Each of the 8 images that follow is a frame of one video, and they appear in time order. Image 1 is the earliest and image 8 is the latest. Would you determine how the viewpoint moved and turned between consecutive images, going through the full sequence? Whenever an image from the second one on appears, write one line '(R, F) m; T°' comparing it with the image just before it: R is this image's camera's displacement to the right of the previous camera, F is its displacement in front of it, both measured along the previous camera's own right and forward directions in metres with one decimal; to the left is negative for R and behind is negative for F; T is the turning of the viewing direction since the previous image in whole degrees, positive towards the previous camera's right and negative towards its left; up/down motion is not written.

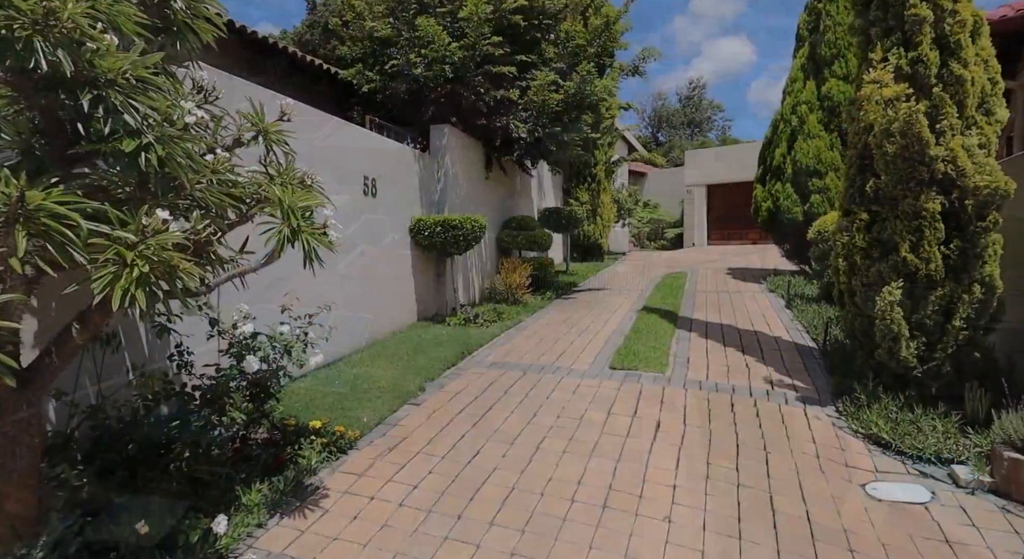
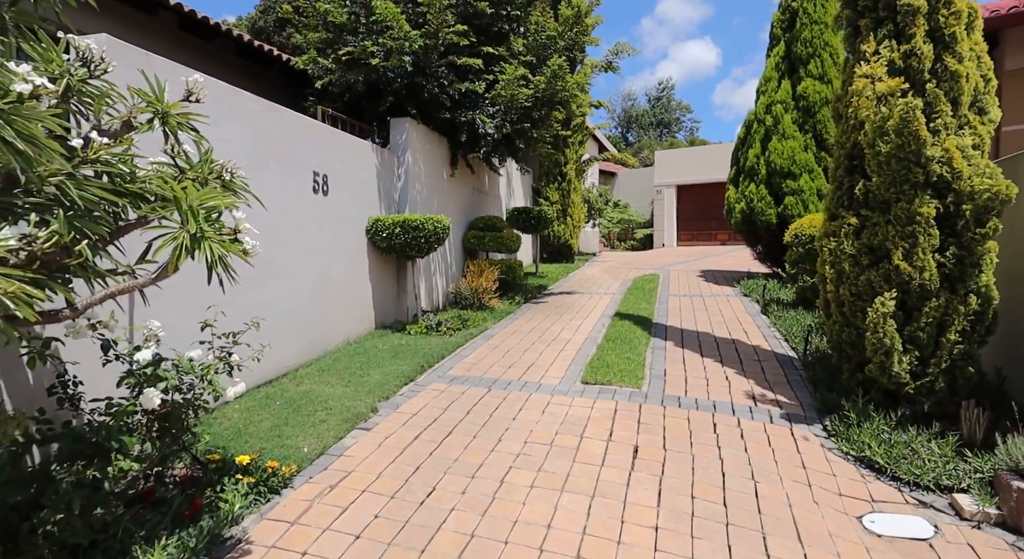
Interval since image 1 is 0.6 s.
(+0.1, +0.4) m; +3°
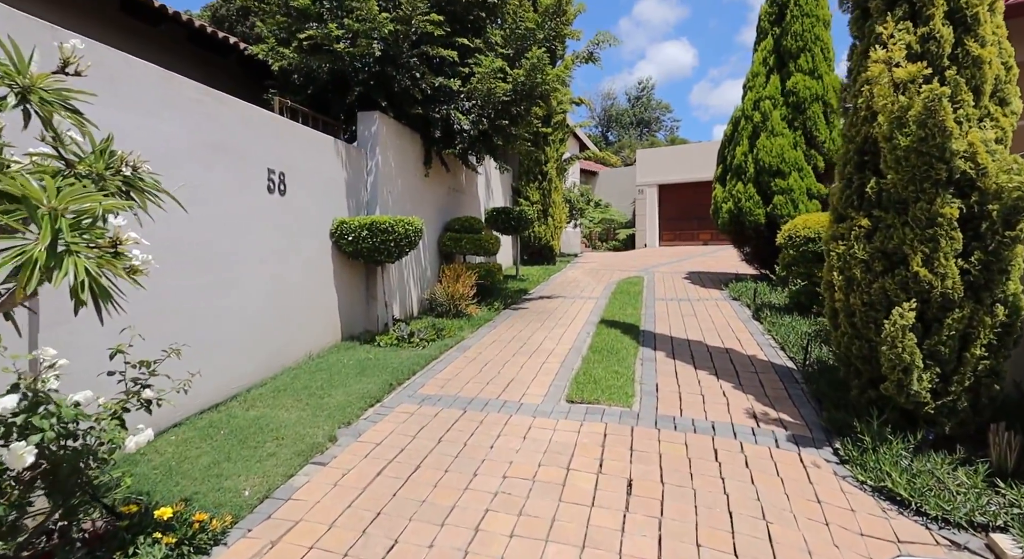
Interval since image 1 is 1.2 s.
(0.0, +0.4) m; +2°
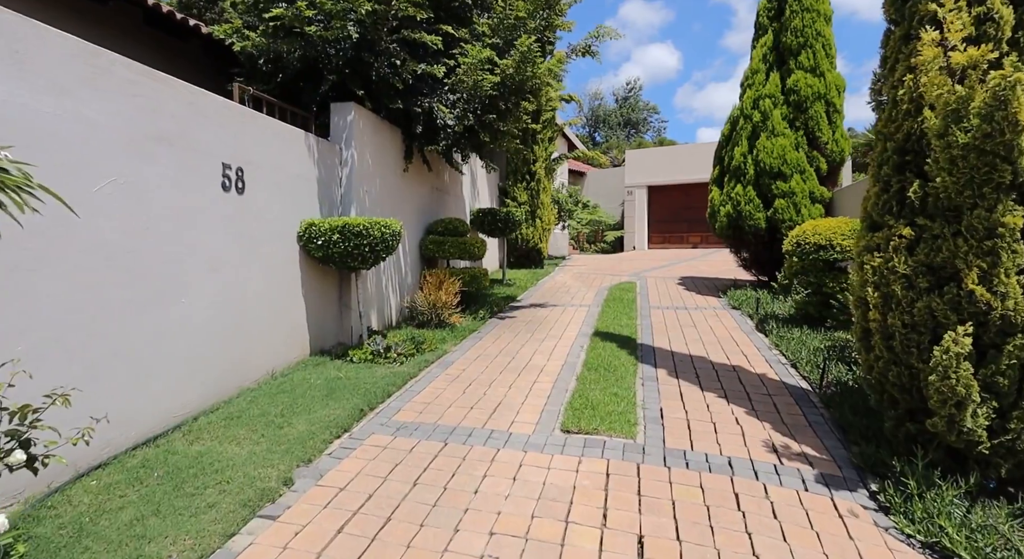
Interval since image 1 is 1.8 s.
(0.0, +0.5) m; +2°
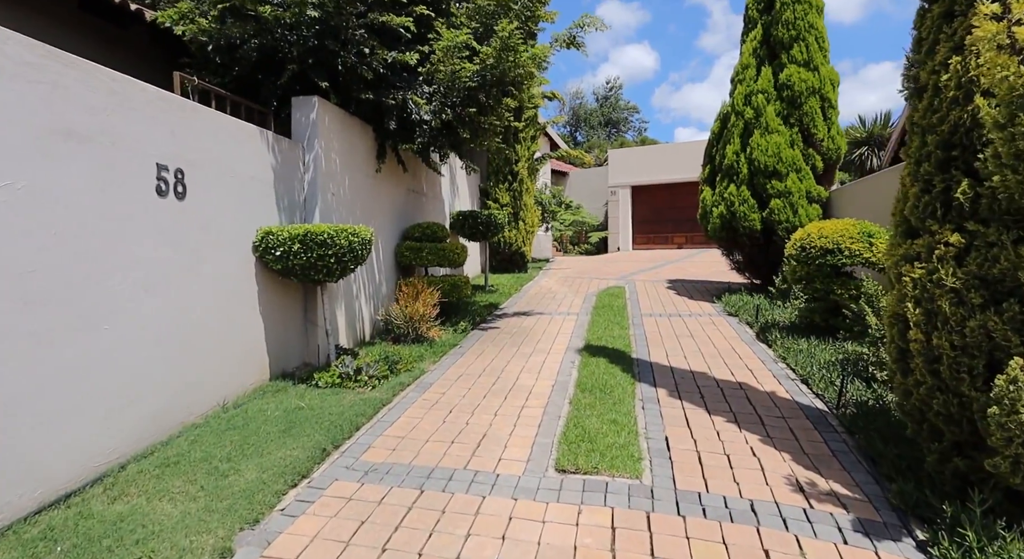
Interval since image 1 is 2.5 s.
(0.0, +0.5) m; +2°
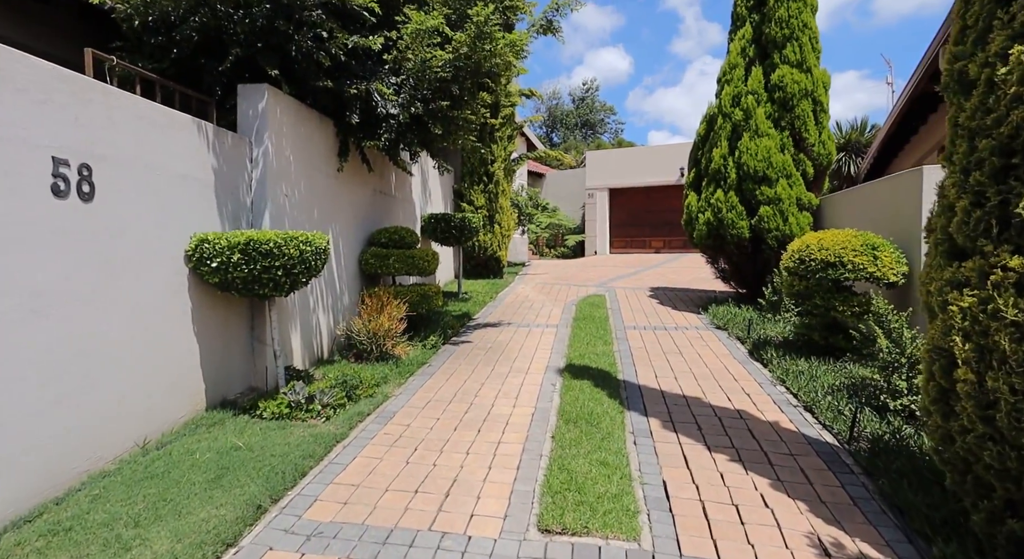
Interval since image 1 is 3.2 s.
(0.0, +0.5) m; +3°
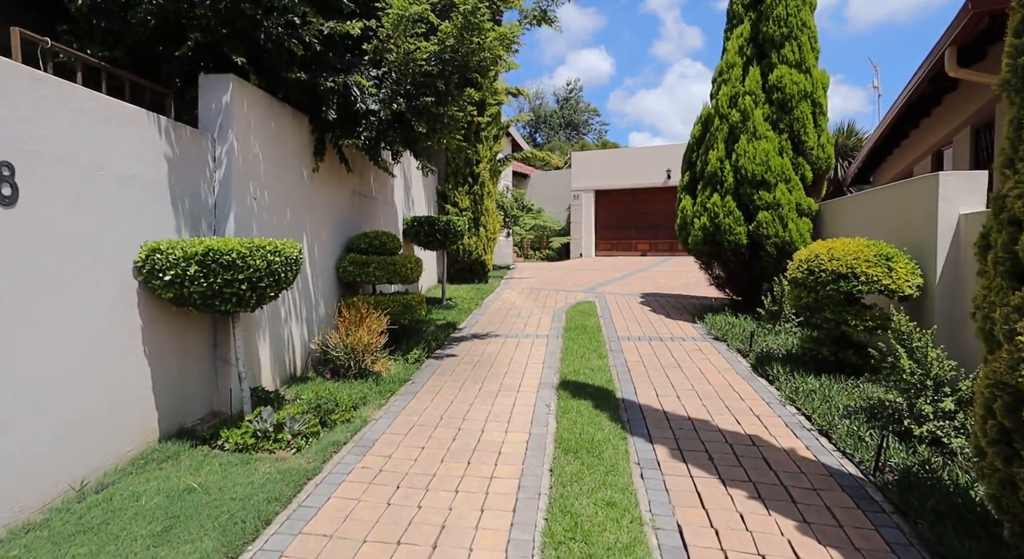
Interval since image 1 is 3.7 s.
(-0.1, +0.4) m; +2°
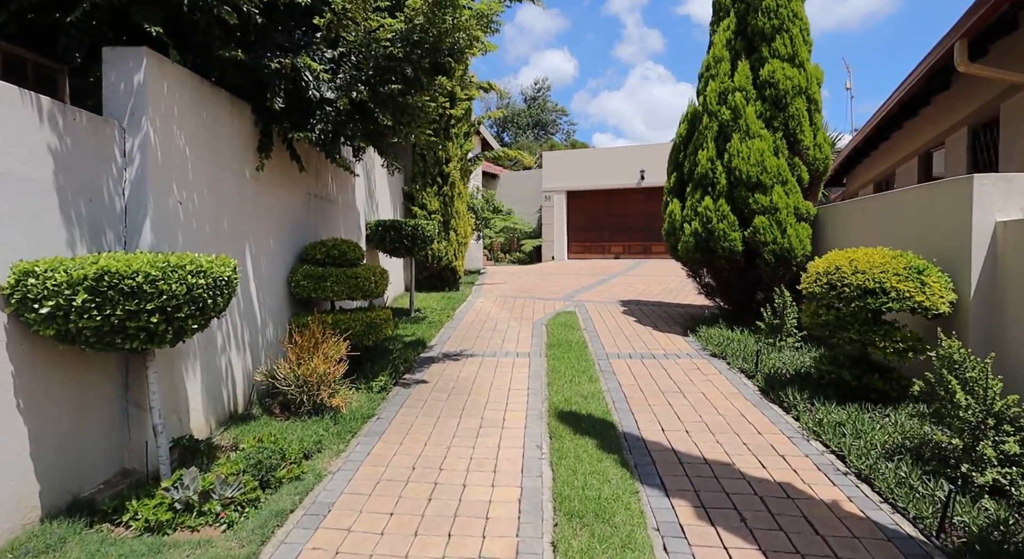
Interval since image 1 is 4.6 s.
(-0.1, +0.7) m; +4°
